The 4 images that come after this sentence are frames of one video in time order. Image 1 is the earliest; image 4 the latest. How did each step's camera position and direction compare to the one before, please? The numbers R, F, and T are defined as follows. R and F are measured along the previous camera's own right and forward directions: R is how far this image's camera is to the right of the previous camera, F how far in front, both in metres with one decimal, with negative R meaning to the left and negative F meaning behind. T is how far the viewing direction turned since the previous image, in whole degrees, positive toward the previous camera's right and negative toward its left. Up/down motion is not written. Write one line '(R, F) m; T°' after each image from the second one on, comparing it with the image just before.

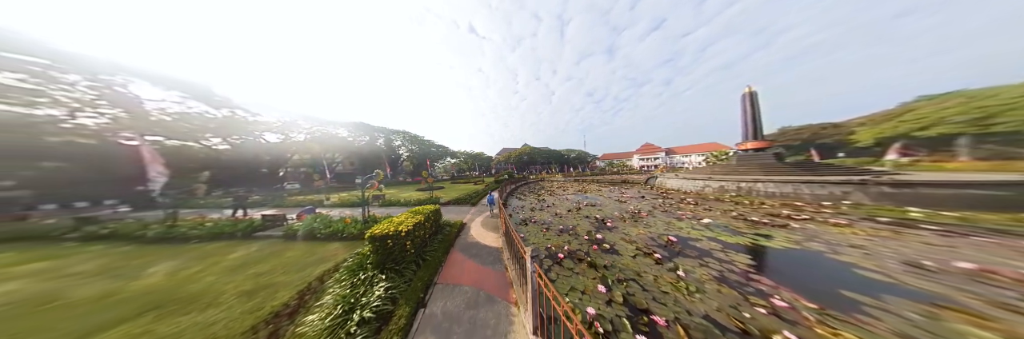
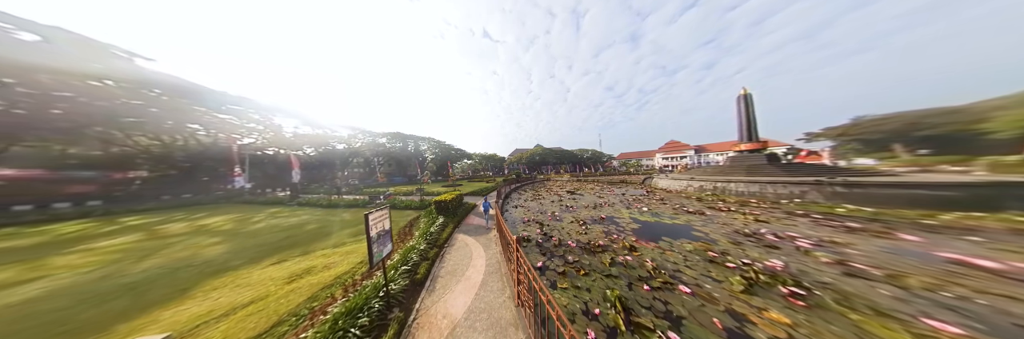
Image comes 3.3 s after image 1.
(+1.2, -2.6) m; -6°
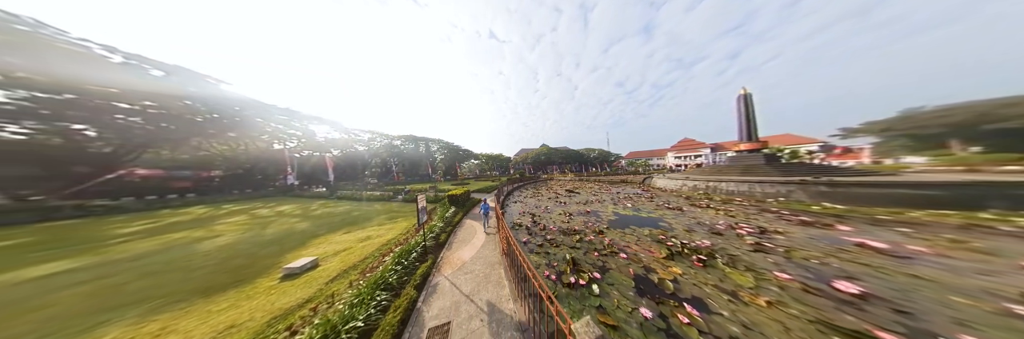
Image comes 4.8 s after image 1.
(+0.5, -1.1) m; -3°
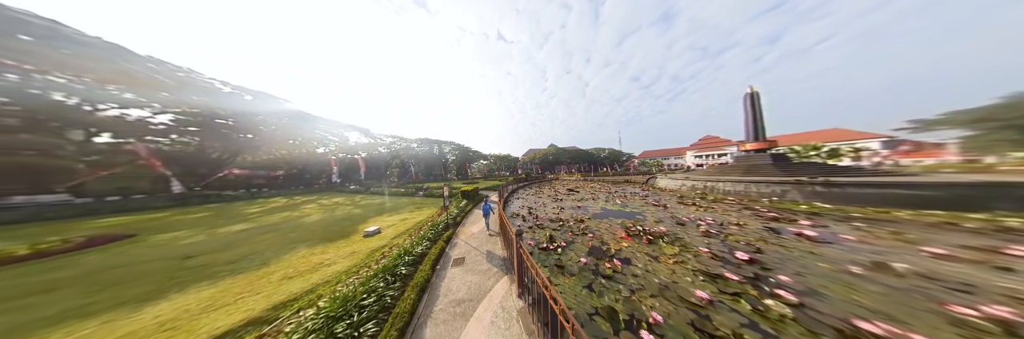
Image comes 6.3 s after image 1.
(+0.5, -1.3) m; -4°
